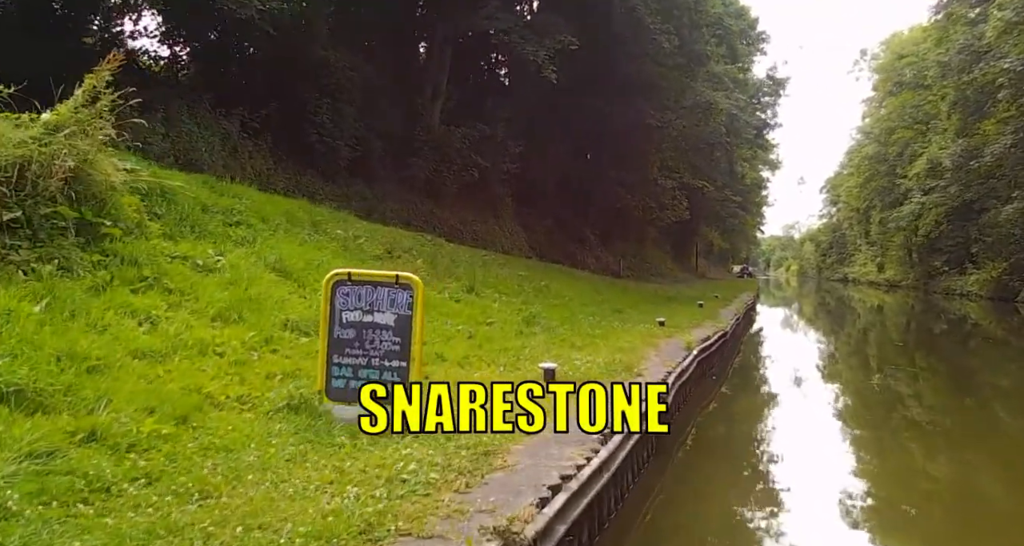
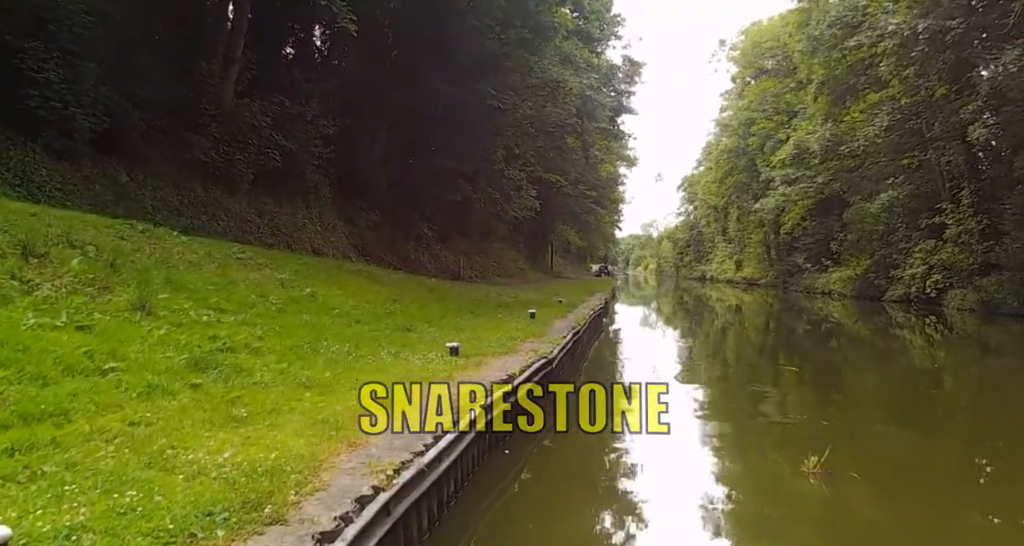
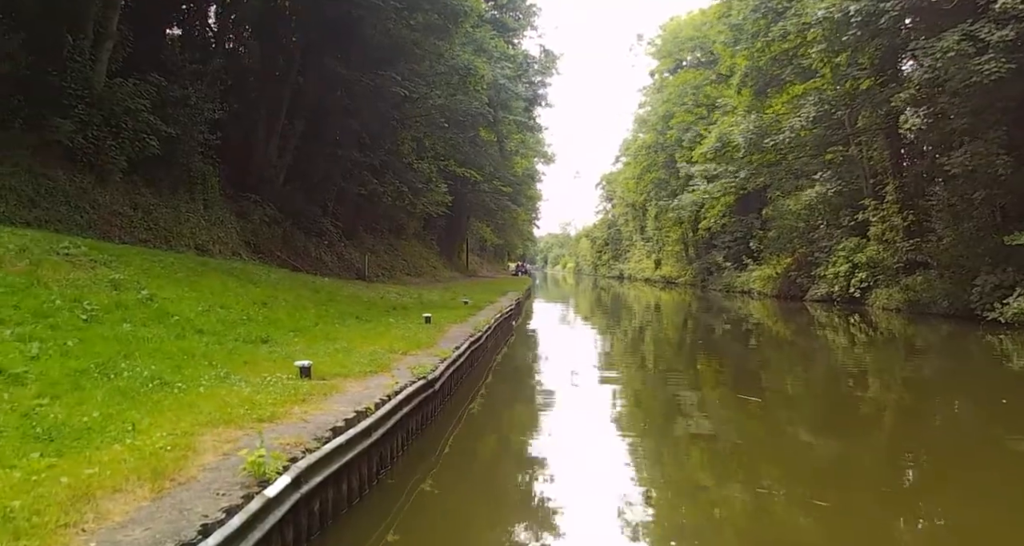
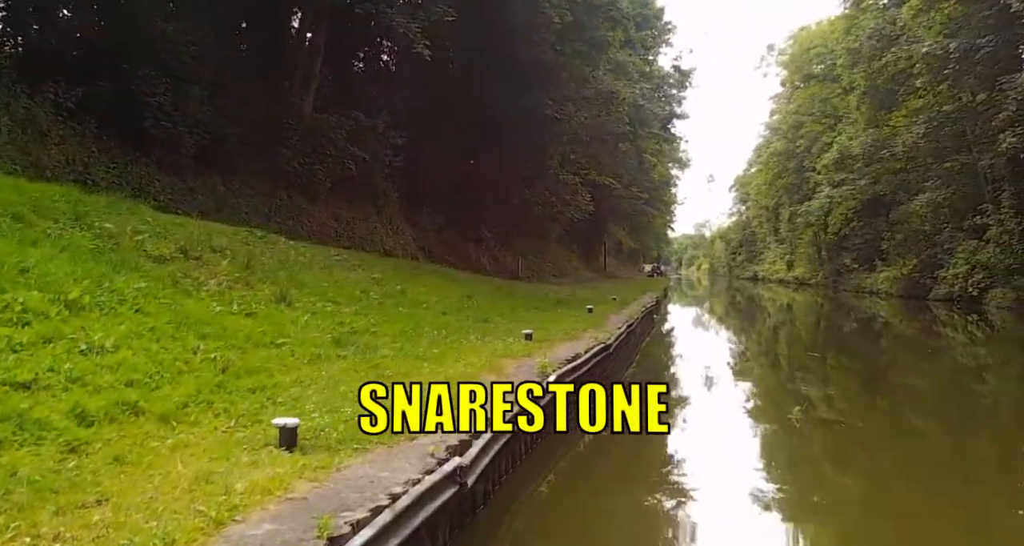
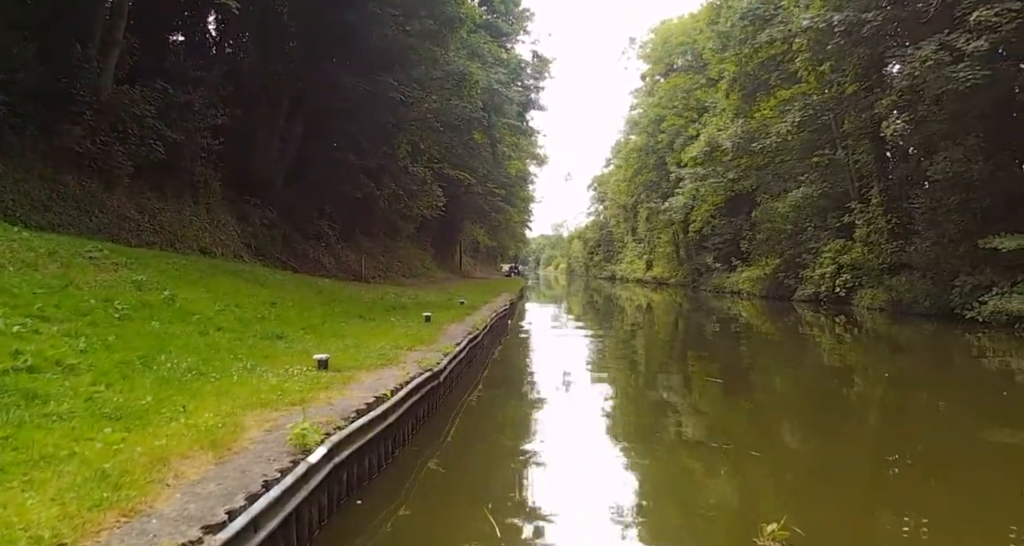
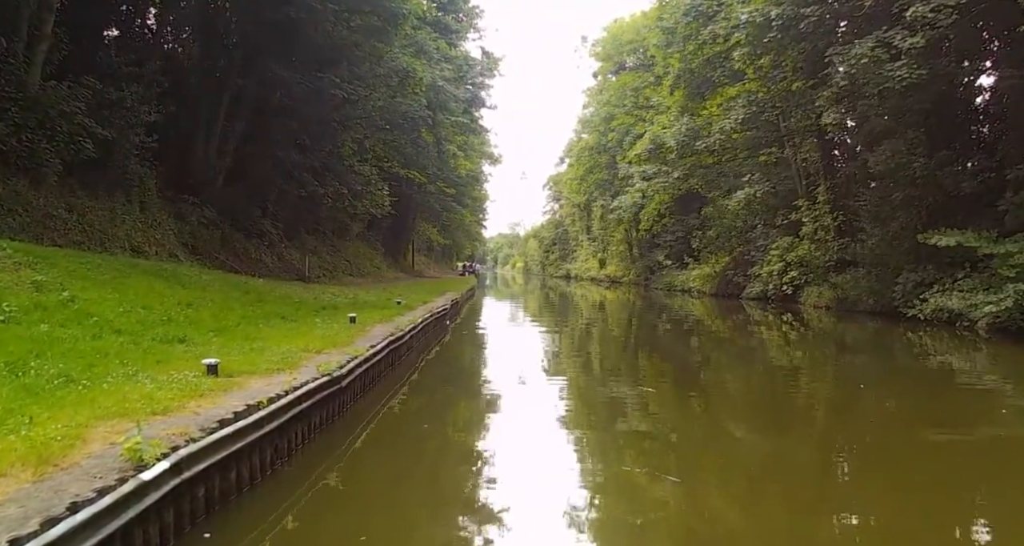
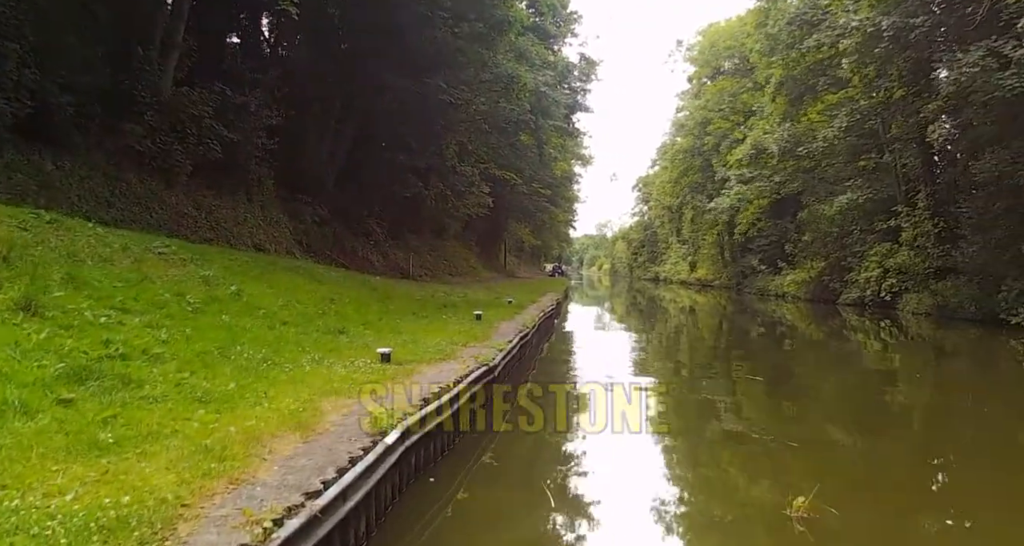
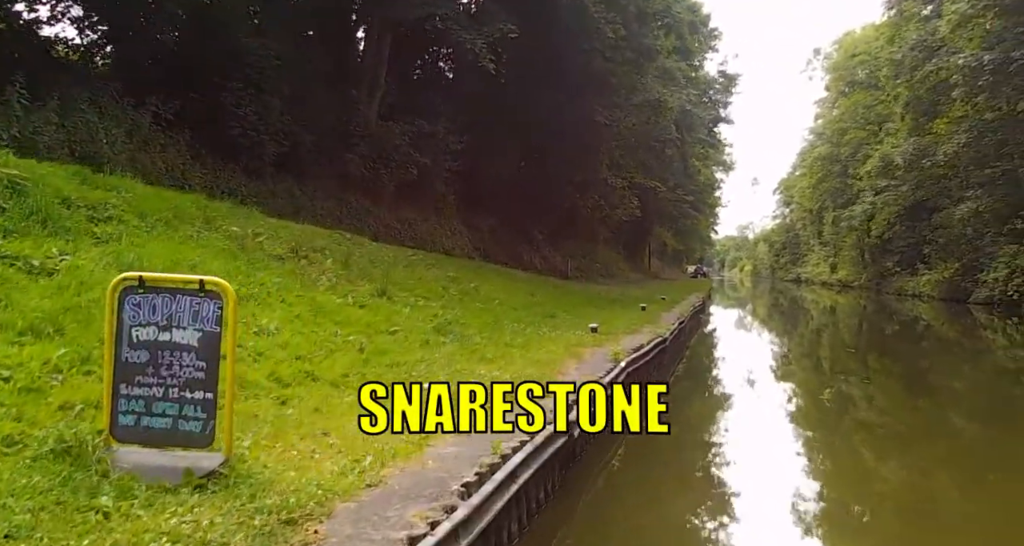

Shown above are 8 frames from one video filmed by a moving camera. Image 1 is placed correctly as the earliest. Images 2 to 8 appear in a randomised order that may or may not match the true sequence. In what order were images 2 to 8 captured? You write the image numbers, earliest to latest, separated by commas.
8, 4, 2, 7, 5, 6, 3
